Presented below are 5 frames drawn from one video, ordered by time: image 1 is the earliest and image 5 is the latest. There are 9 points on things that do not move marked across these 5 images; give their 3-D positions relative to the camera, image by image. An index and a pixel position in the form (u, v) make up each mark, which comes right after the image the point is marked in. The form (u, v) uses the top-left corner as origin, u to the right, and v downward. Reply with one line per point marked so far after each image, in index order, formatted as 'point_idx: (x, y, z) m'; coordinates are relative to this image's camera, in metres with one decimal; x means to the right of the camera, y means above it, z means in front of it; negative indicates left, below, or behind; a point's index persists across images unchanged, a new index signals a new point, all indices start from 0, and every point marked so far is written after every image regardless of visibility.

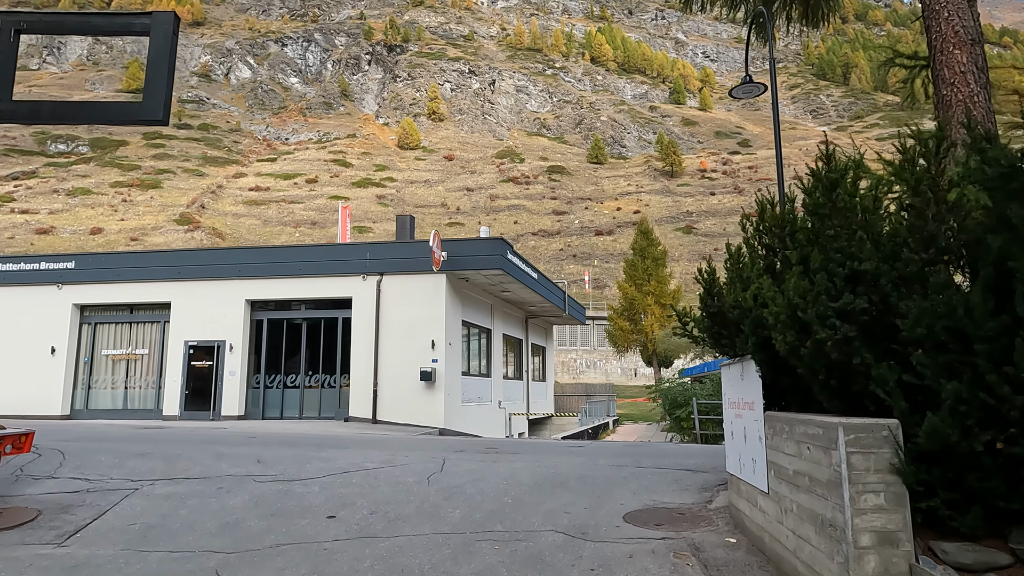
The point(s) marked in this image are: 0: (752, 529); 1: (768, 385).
0: (+1.9, -1.9, +5.2) m
1: (+1.9, -0.7, +4.9) m
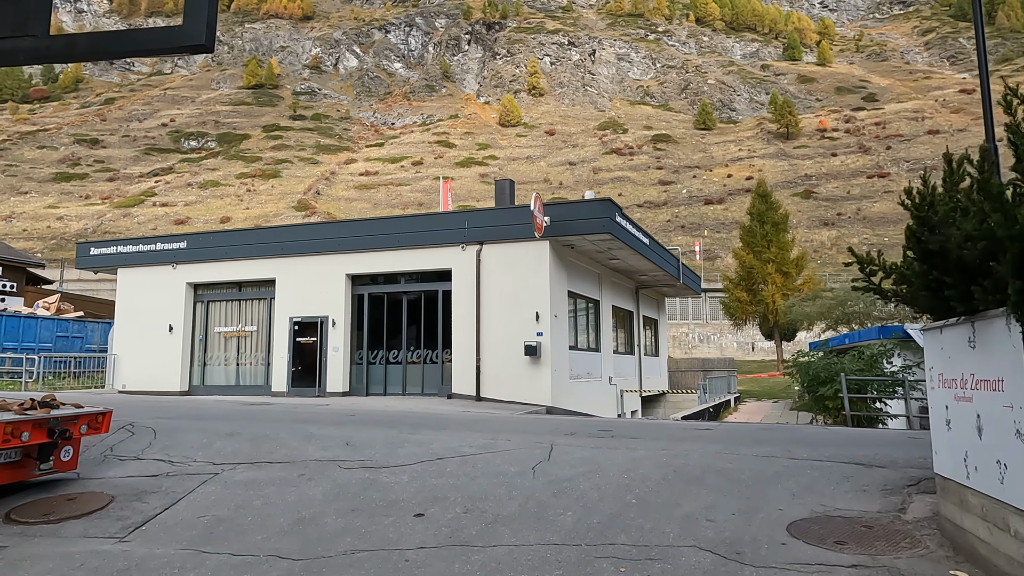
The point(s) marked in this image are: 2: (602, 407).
0: (+2.6, -1.5, +3.6) m
1: (+2.5, -0.3, +3.2) m
2: (+2.6, -3.4, +19.0) m
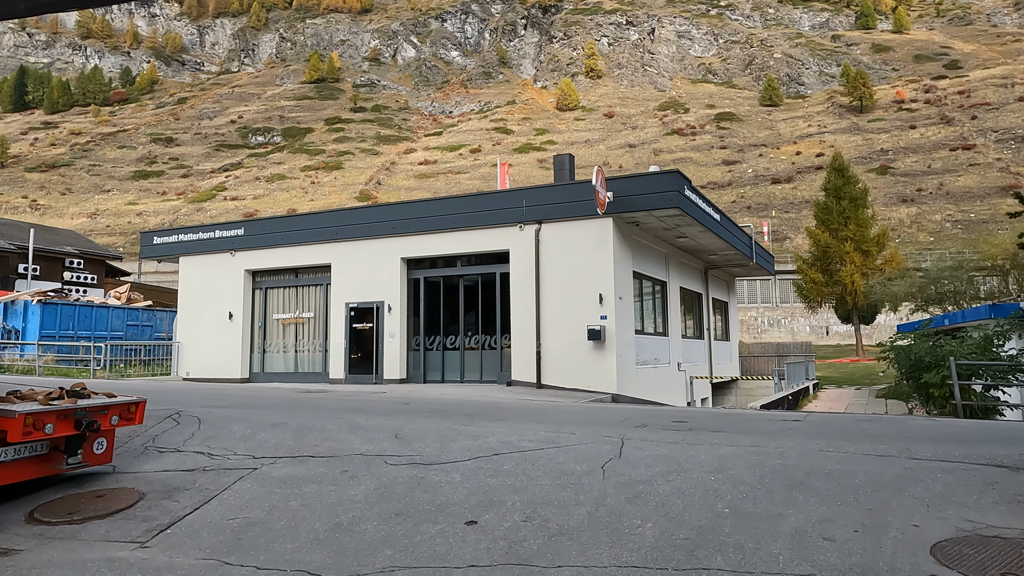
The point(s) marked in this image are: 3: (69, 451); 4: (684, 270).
0: (+2.9, -1.3, +2.5) m
1: (+2.8, -0.1, +2.1) m
2: (+4.3, -2.9, +17.9) m
3: (-3.8, -1.4, +5.7) m
4: (+5.2, +0.6, +20.0) m
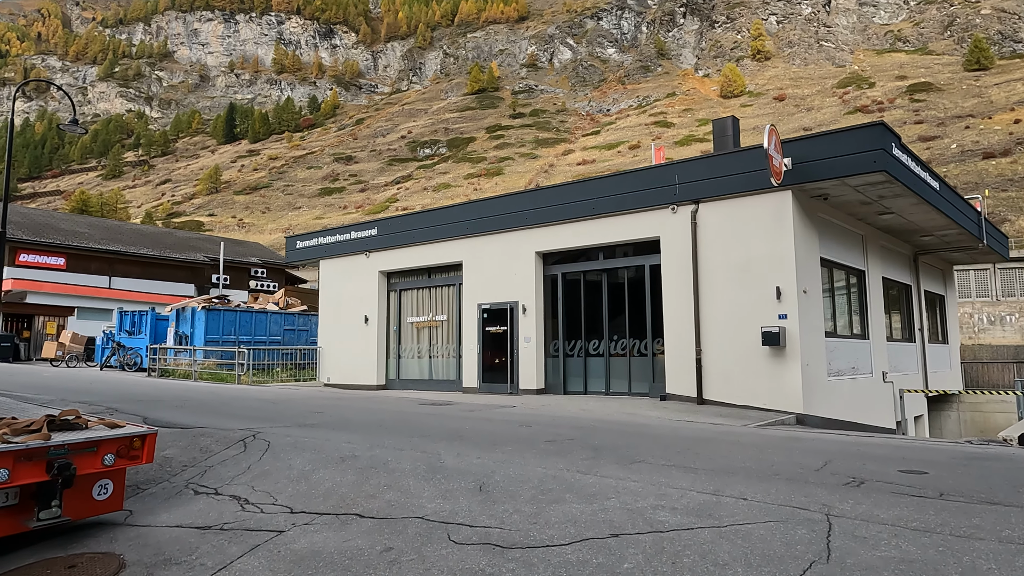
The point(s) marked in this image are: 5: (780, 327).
0: (+2.7, -1.1, -0.4) m
1: (+2.4, 0.0, -0.7) m
2: (+7.8, -2.7, +14.2) m
3: (-3.1, -1.4, +4.4) m
4: (+9.1, +0.8, +16.0) m
5: (+4.8, -0.7, +11.8) m
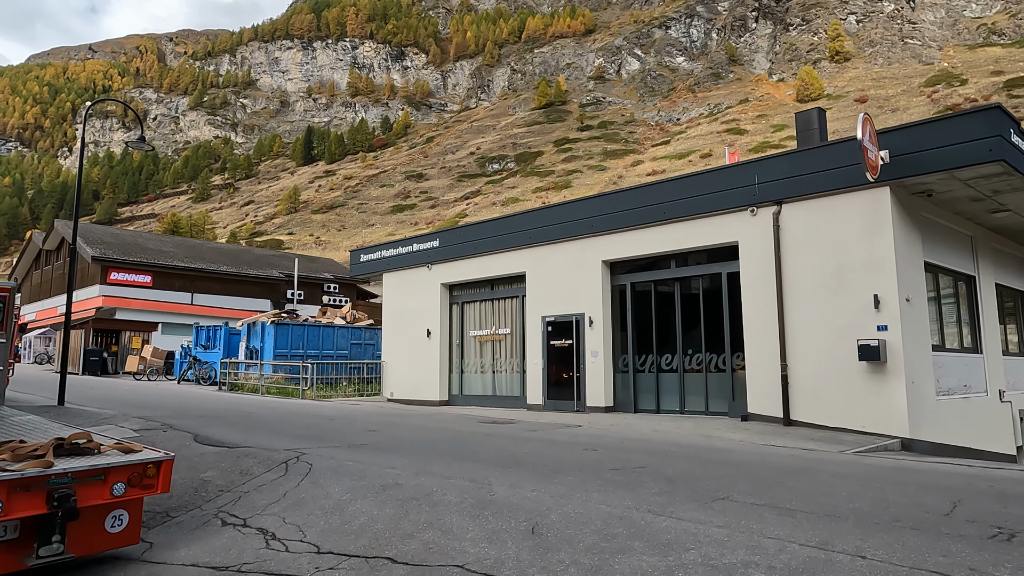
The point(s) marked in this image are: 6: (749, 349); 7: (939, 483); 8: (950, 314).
0: (+2.5, -1.0, -1.4) m
1: (+2.2, +0.1, -1.7) m
2: (+9.1, -2.8, +12.6) m
3: (-2.8, -1.5, +3.9) m
4: (+10.5, +0.6, +14.3) m
5: (+5.8, -0.8, +10.5) m
6: (+4.3, -1.1, +12.0) m
7: (+3.8, -1.8, +5.9) m
8: (+8.1, -0.4, +12.2) m
